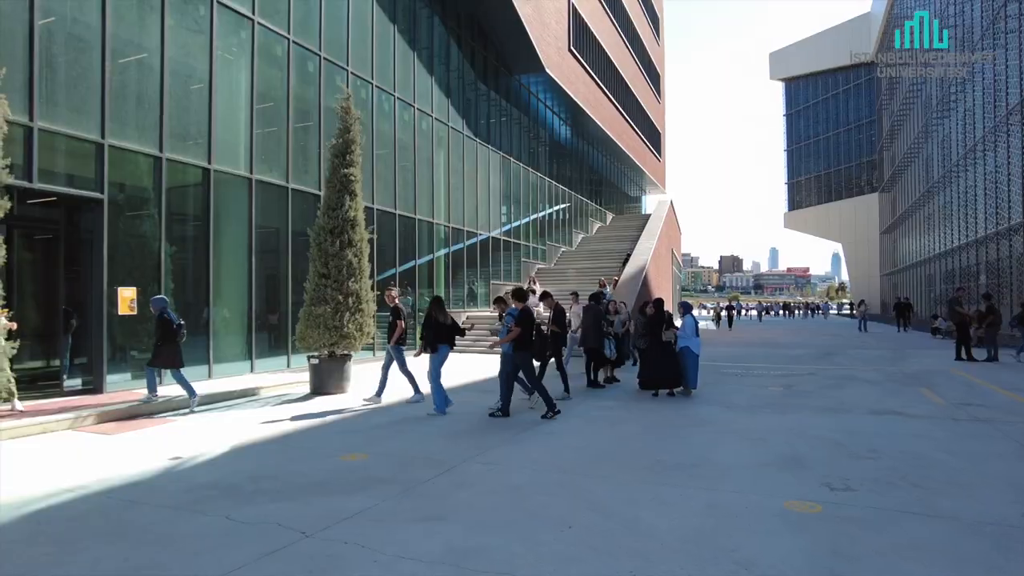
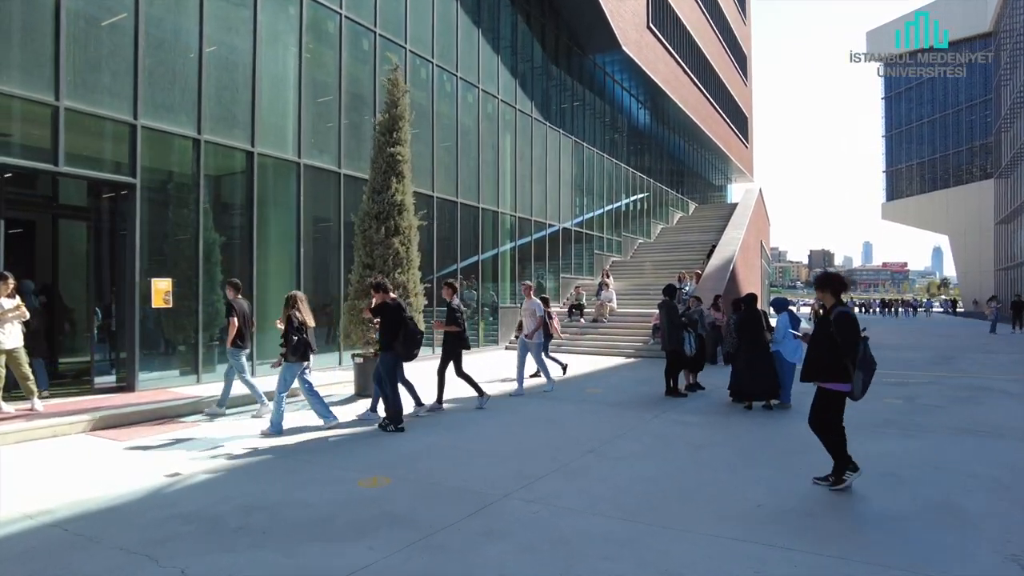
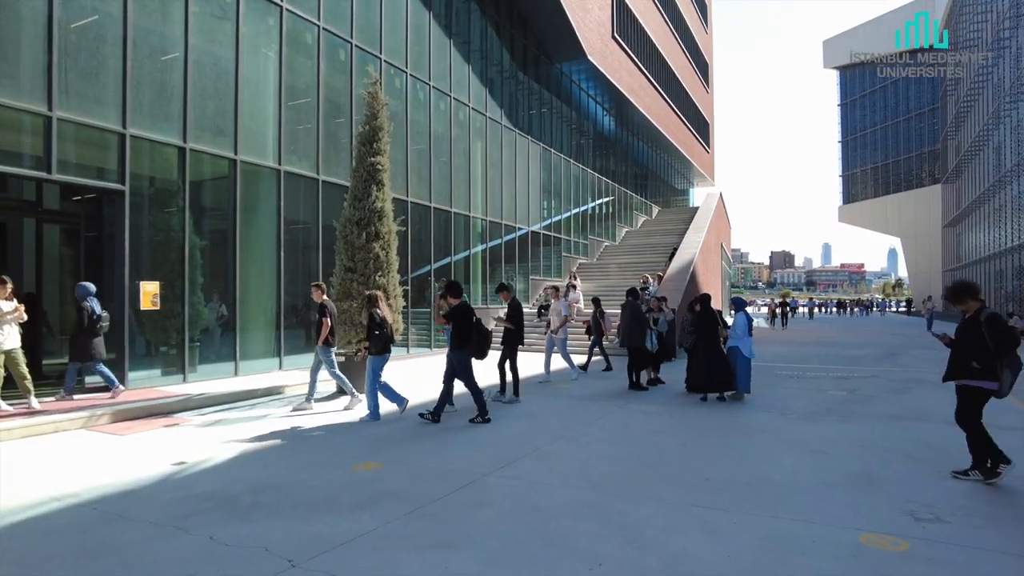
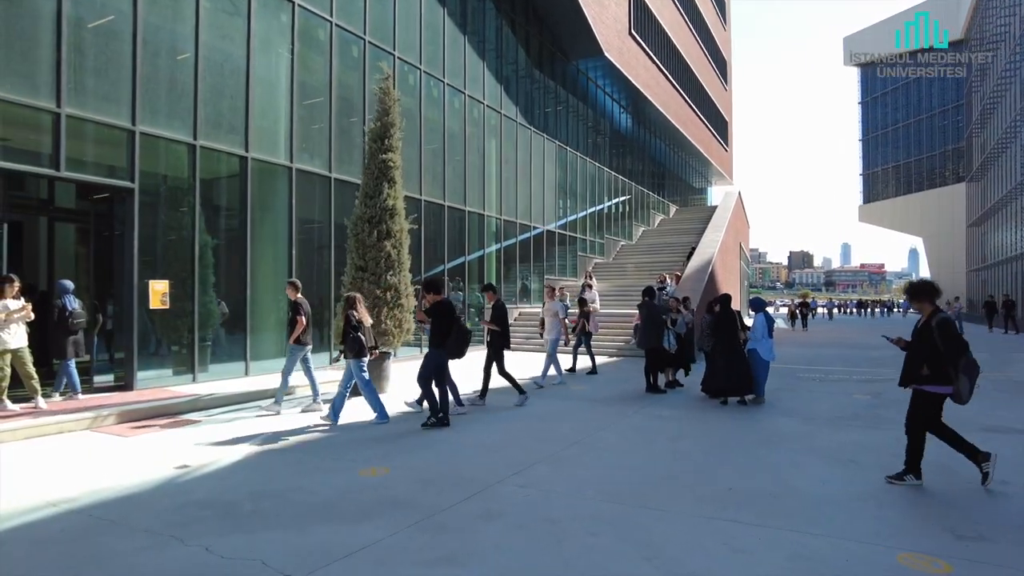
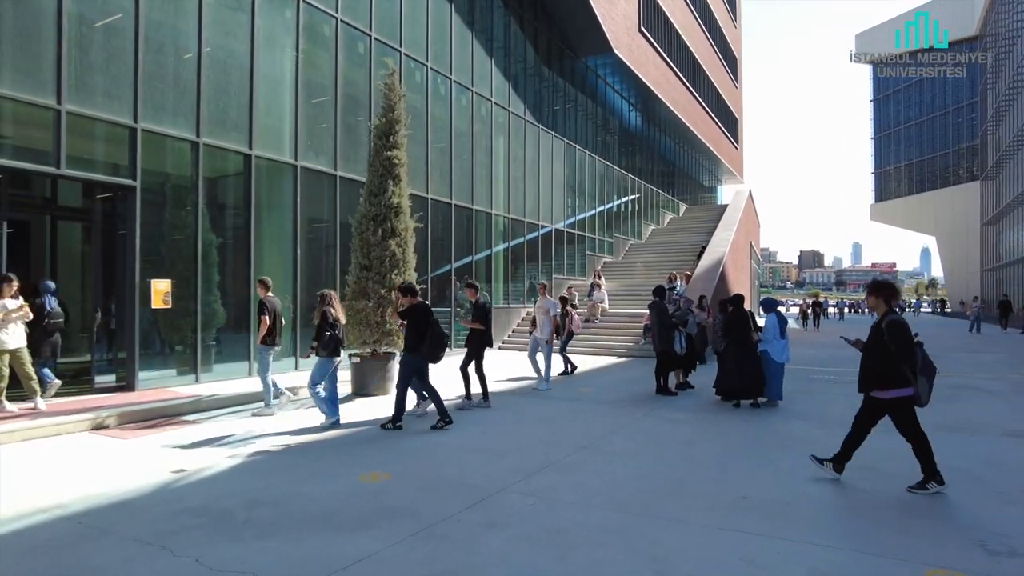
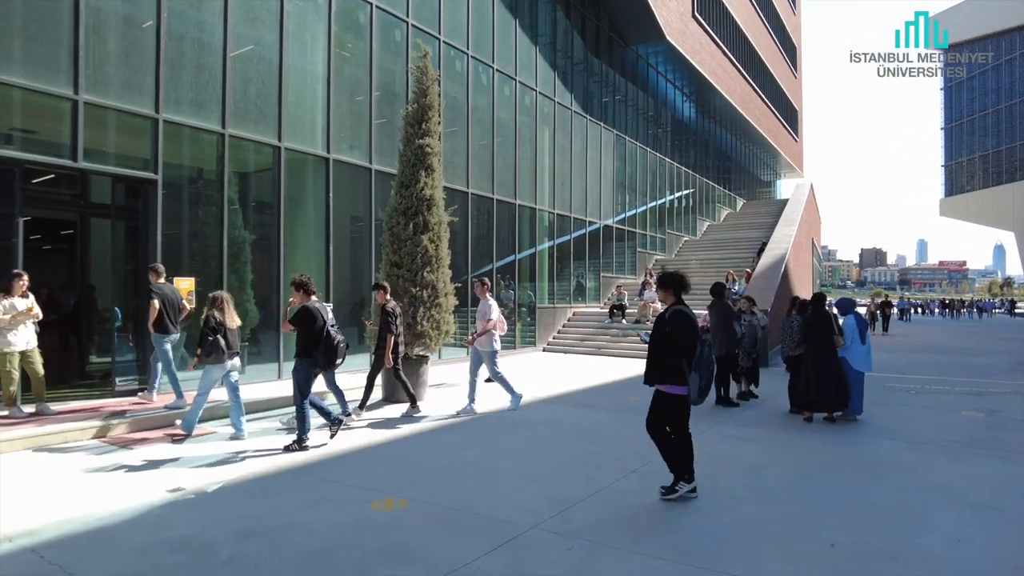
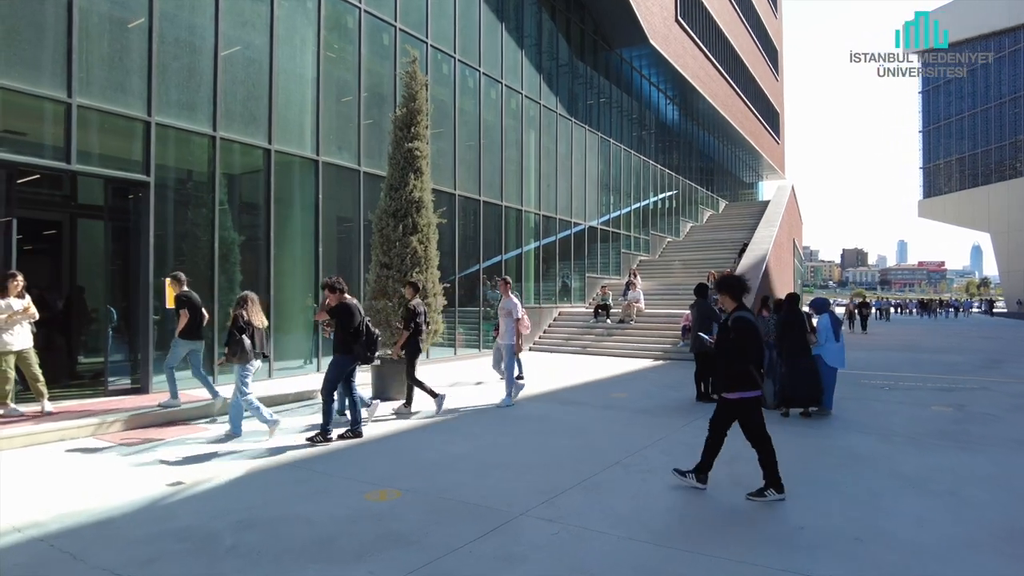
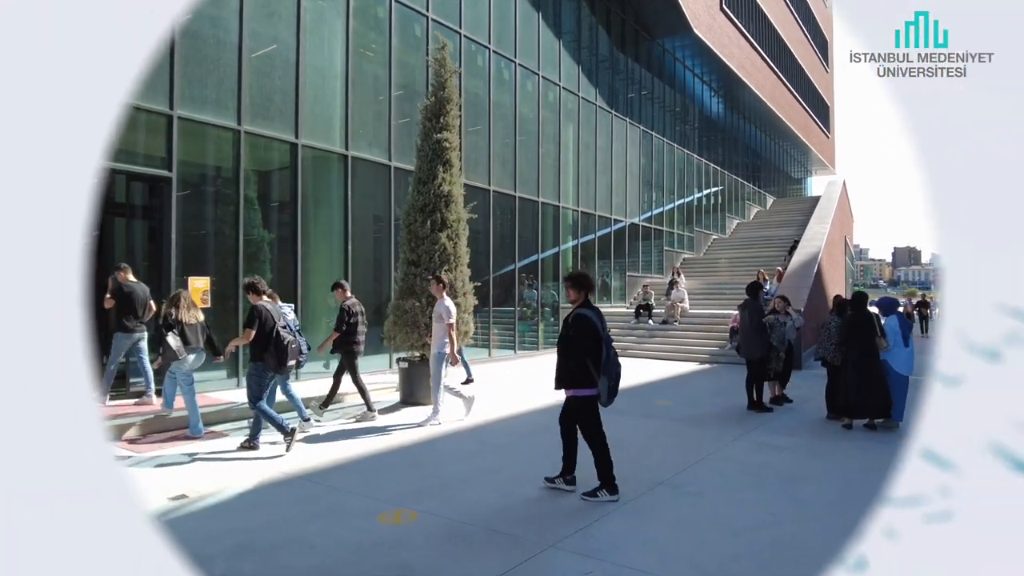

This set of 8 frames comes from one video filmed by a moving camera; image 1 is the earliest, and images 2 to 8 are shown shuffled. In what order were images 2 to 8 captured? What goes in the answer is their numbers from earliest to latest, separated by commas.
3, 4, 5, 2, 7, 6, 8
